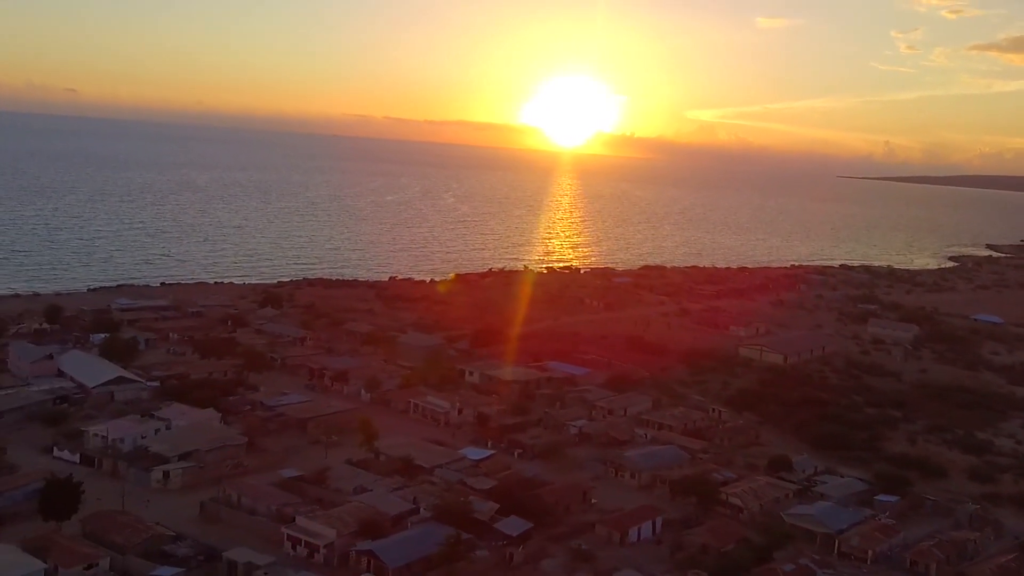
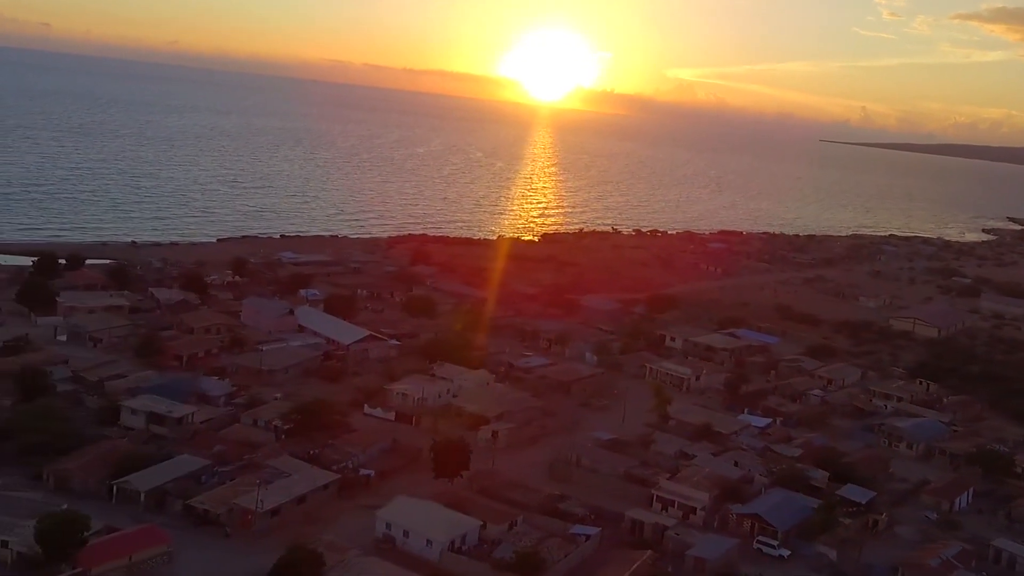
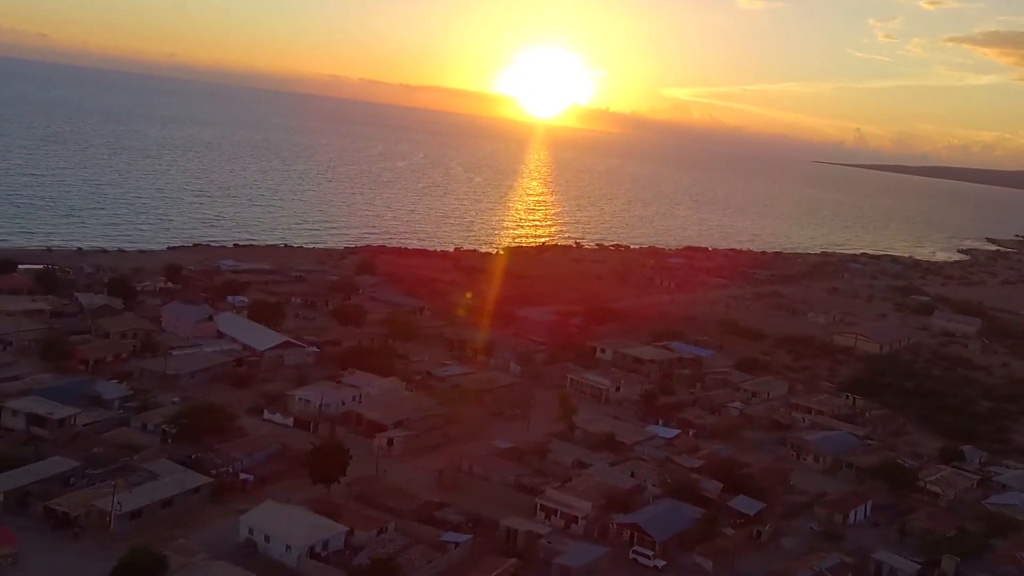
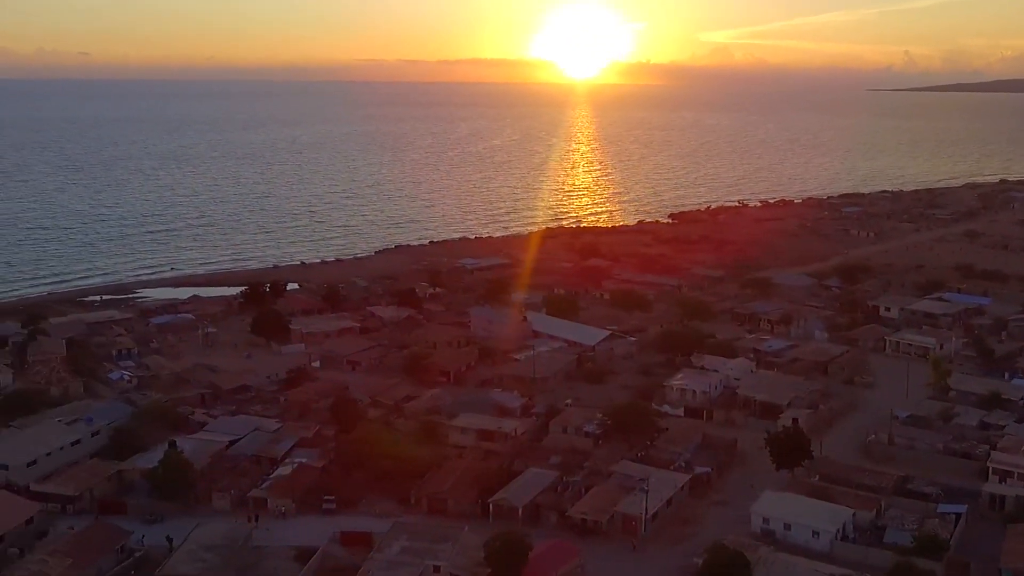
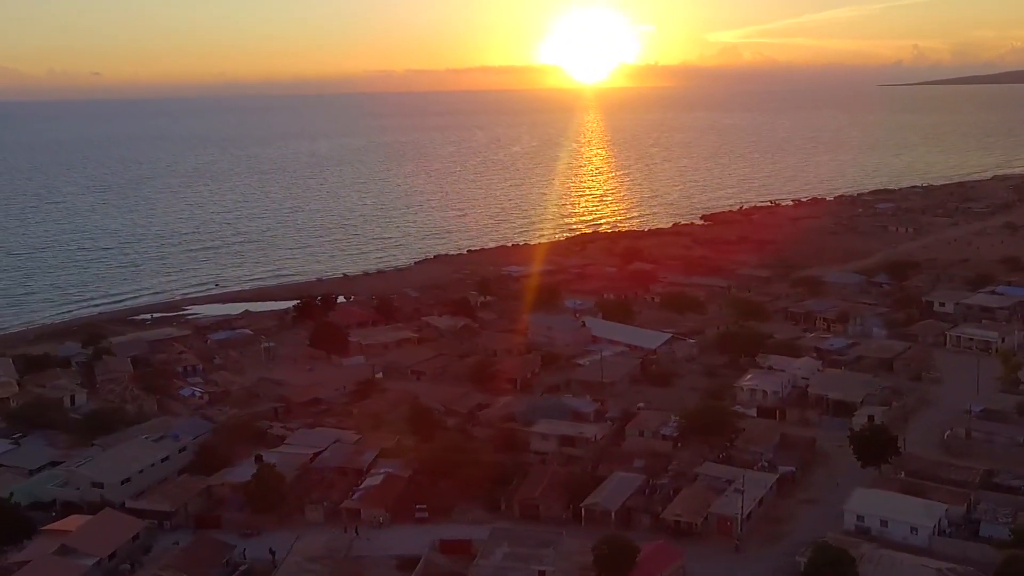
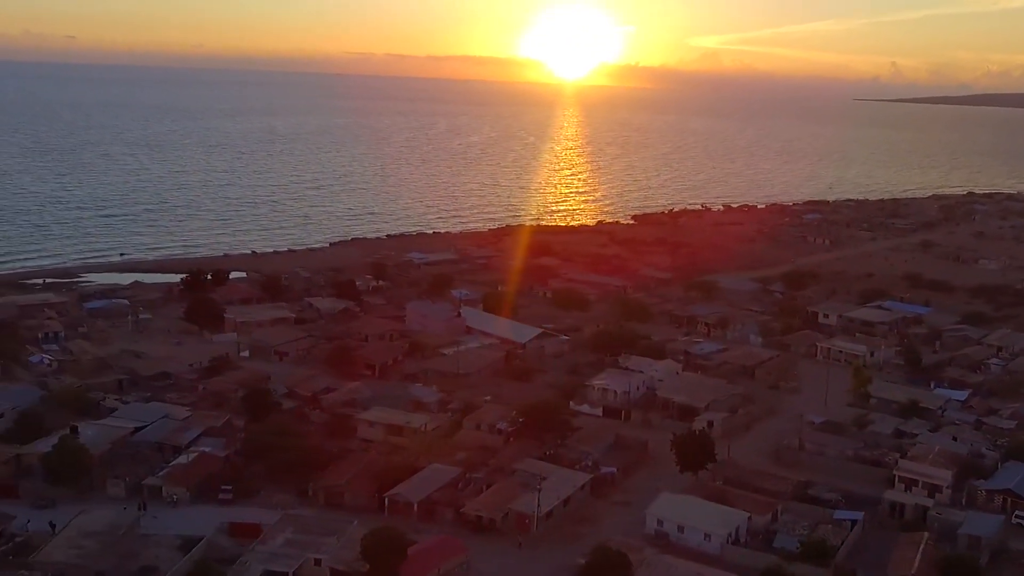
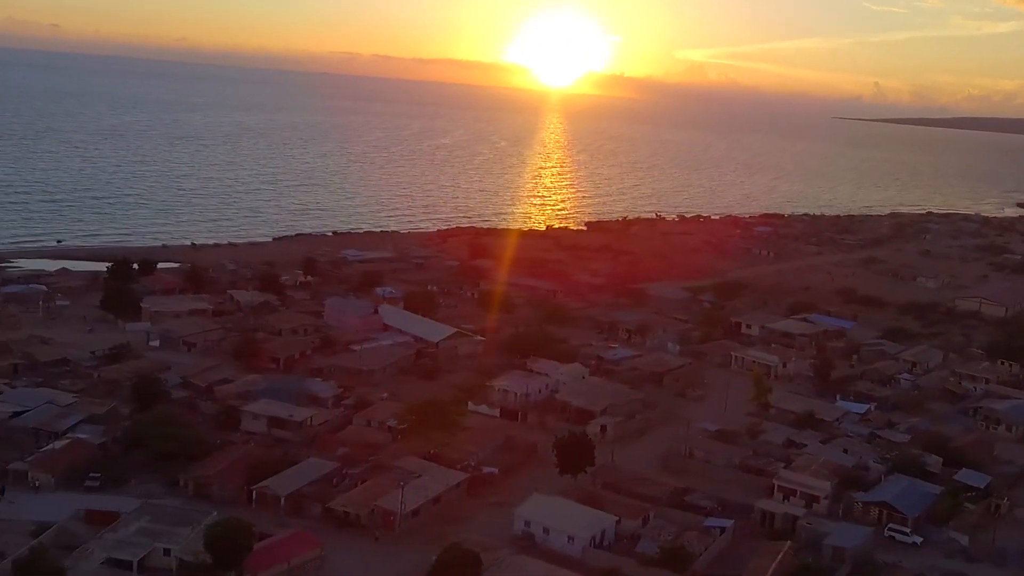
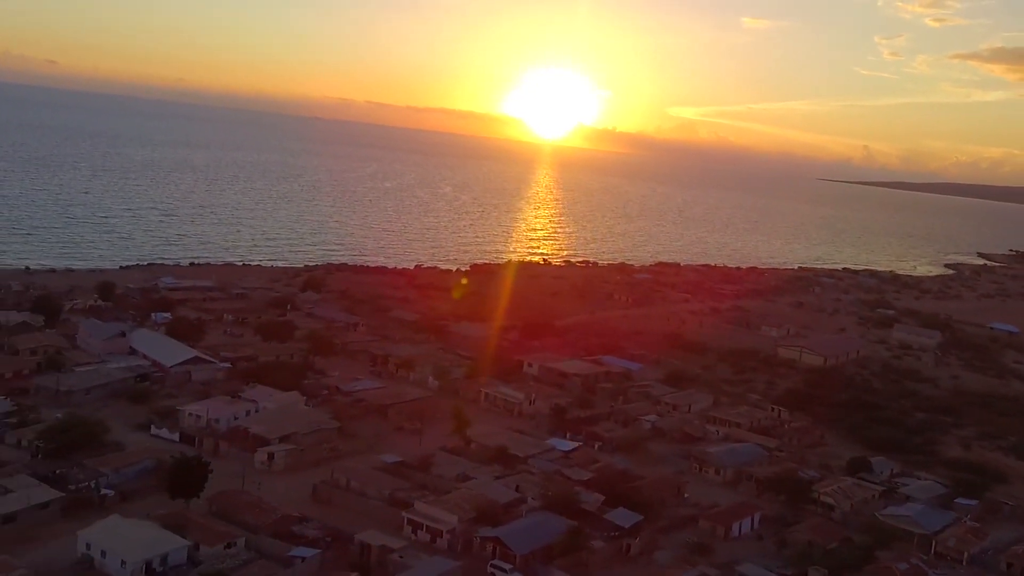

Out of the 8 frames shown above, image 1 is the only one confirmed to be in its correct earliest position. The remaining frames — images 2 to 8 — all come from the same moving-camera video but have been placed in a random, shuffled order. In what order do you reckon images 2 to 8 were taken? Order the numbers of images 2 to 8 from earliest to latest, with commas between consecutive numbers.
8, 3, 2, 7, 6, 4, 5
